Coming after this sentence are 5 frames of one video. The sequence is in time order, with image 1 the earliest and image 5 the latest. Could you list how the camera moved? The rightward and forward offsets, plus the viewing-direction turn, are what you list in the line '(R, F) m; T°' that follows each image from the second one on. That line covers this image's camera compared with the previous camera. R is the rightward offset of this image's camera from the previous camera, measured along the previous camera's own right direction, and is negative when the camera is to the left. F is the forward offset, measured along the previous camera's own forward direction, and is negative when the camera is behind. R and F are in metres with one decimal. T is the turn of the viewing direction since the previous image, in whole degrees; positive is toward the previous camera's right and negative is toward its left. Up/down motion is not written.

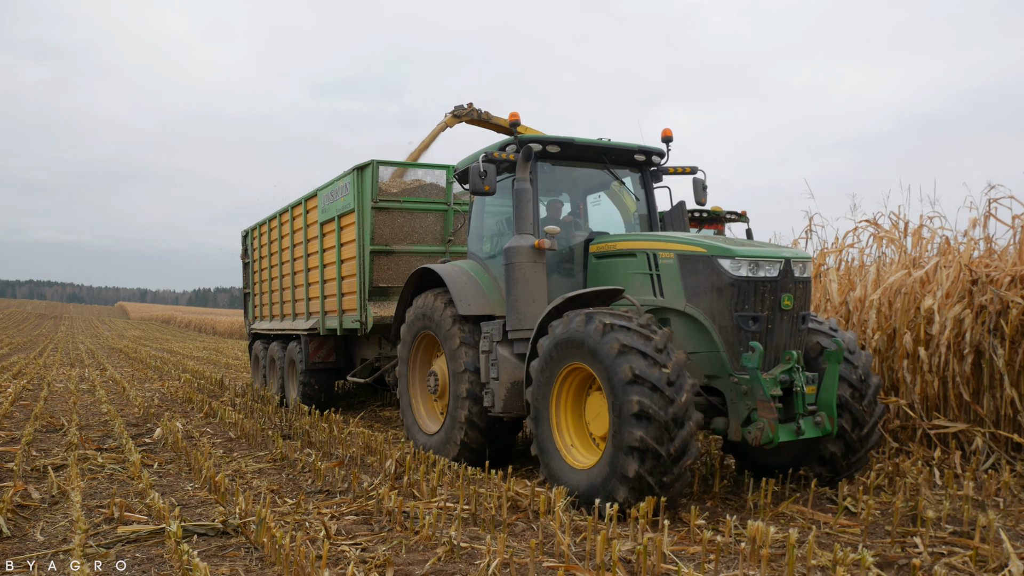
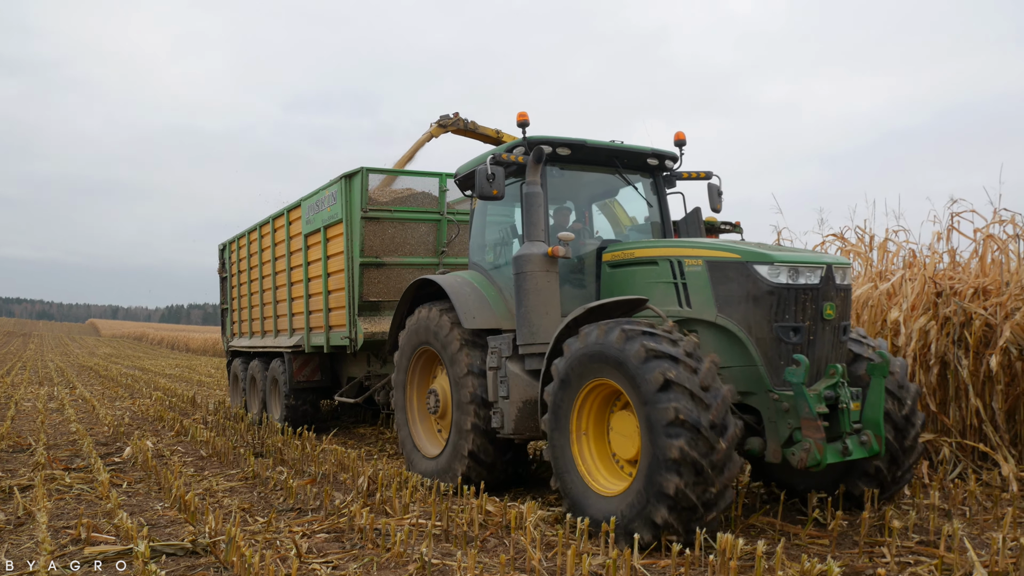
(+0.1, -0.1) m; +2°
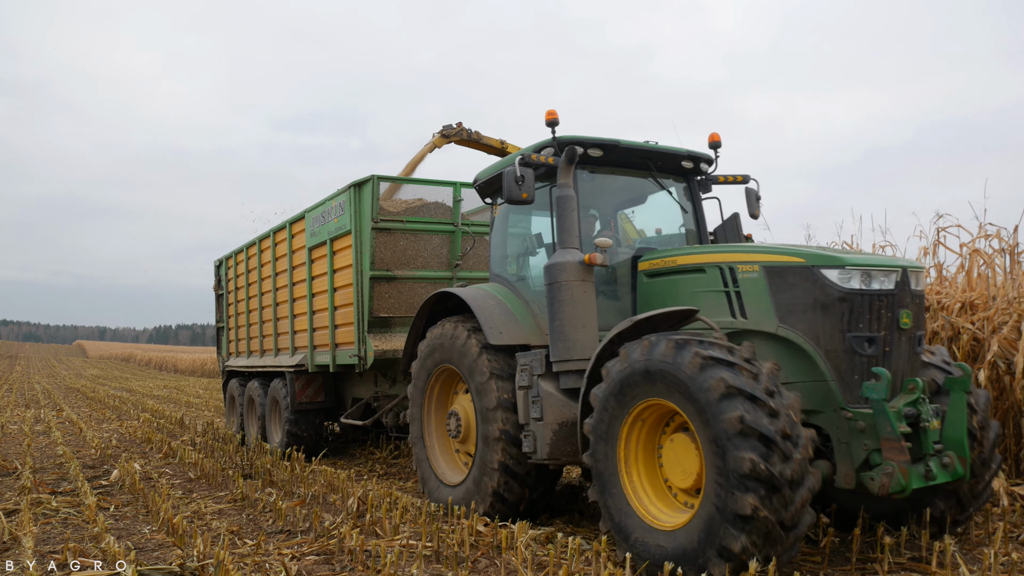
(0.0, +0.1) m; +1°
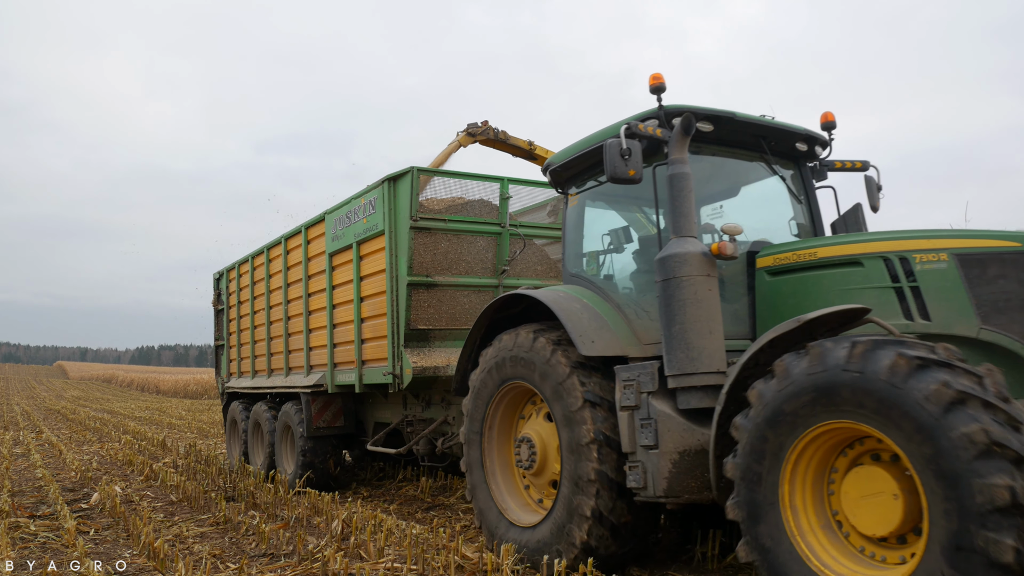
(-0.1, +0.1) m; +1°
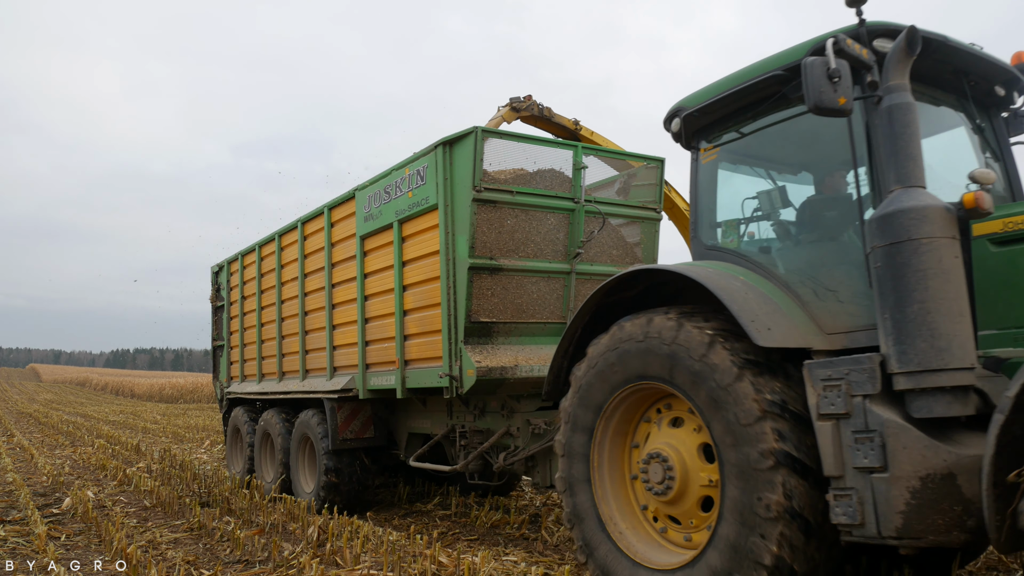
(-0.1, +0.1) m; +1°
